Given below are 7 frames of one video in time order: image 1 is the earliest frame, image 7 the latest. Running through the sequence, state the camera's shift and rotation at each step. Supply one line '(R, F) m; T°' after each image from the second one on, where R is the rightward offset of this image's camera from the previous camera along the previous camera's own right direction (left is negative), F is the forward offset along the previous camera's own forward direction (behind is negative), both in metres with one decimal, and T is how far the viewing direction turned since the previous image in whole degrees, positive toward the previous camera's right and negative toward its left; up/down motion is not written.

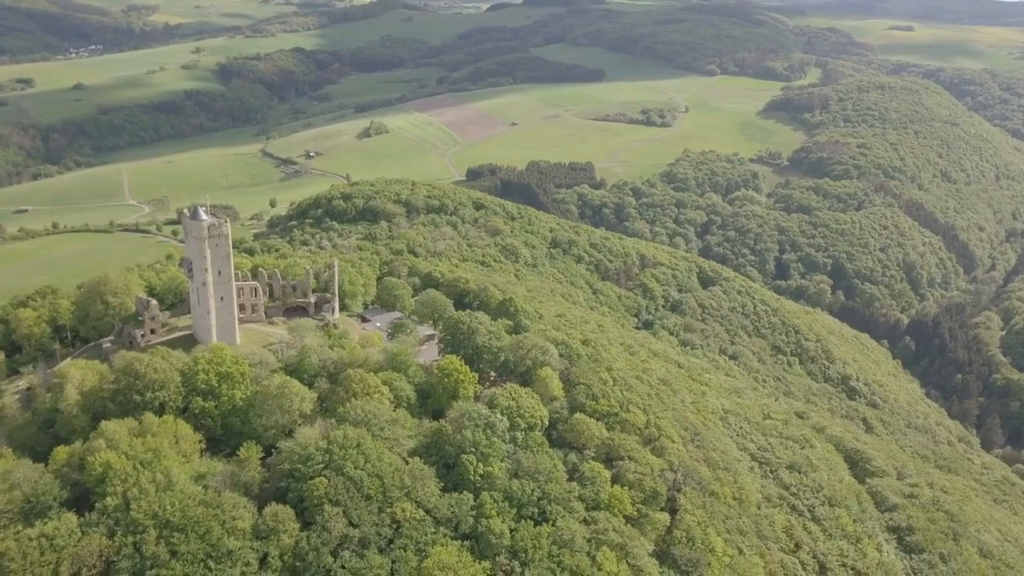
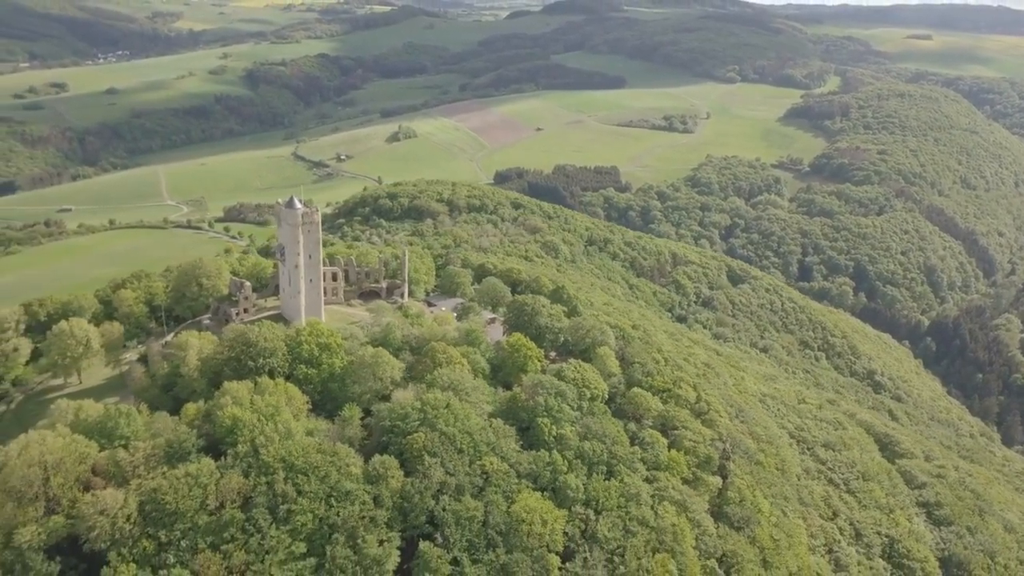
(-3.6, -4.7) m; -1°
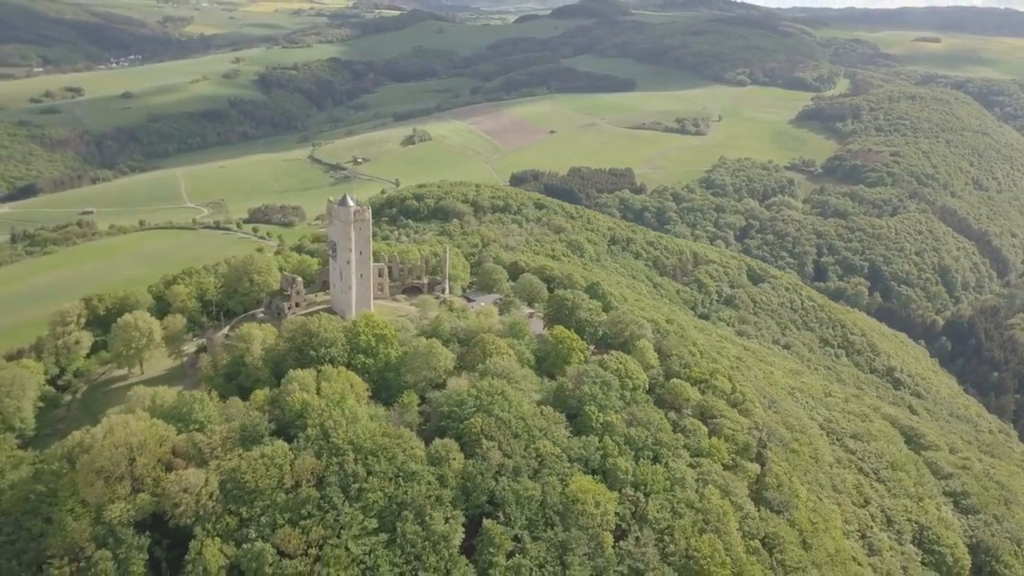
(-2.7, -2.1) m; 0°
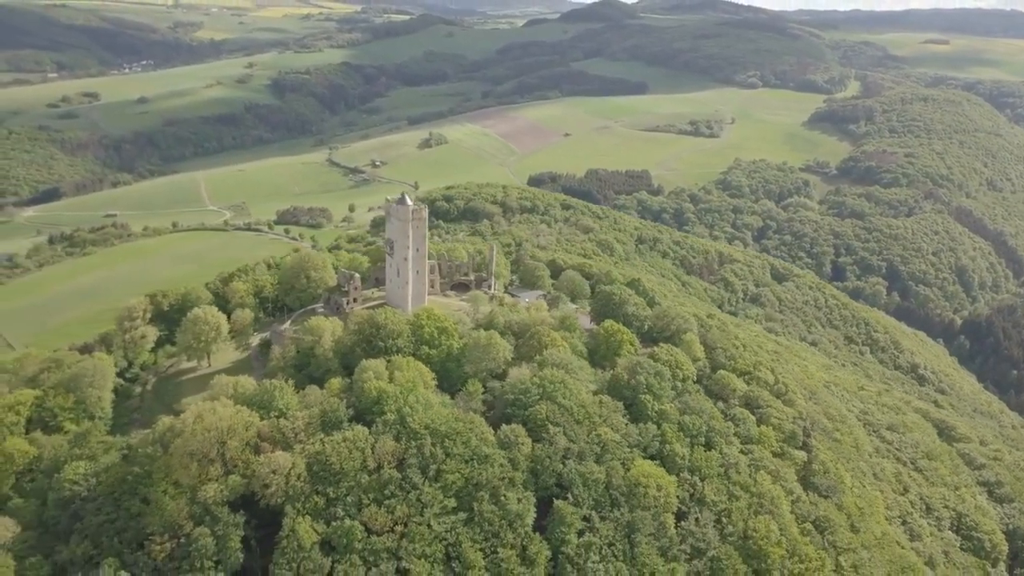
(-3.5, -2.1) m; 0°
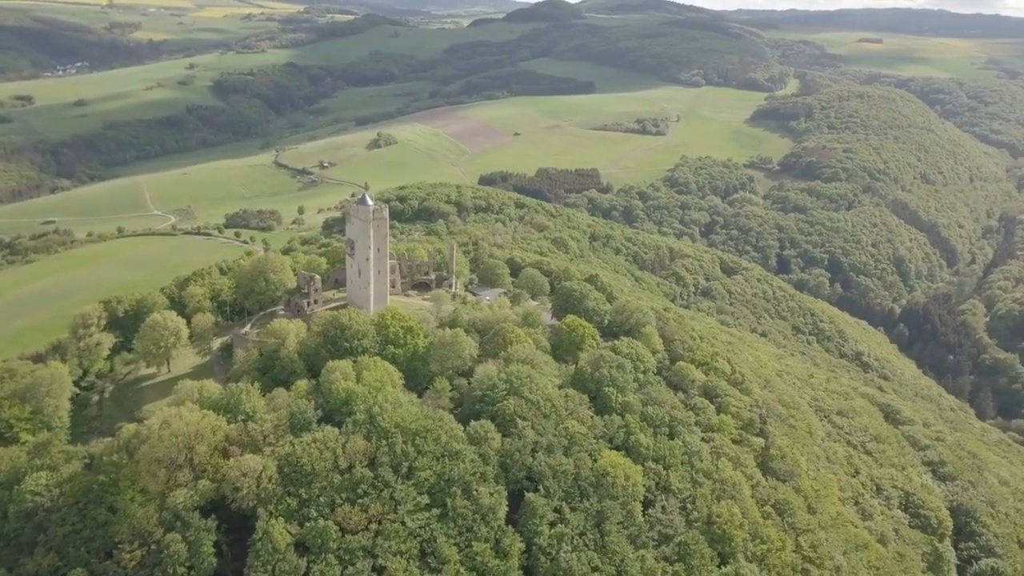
(-0.9, -0.7) m; +4°
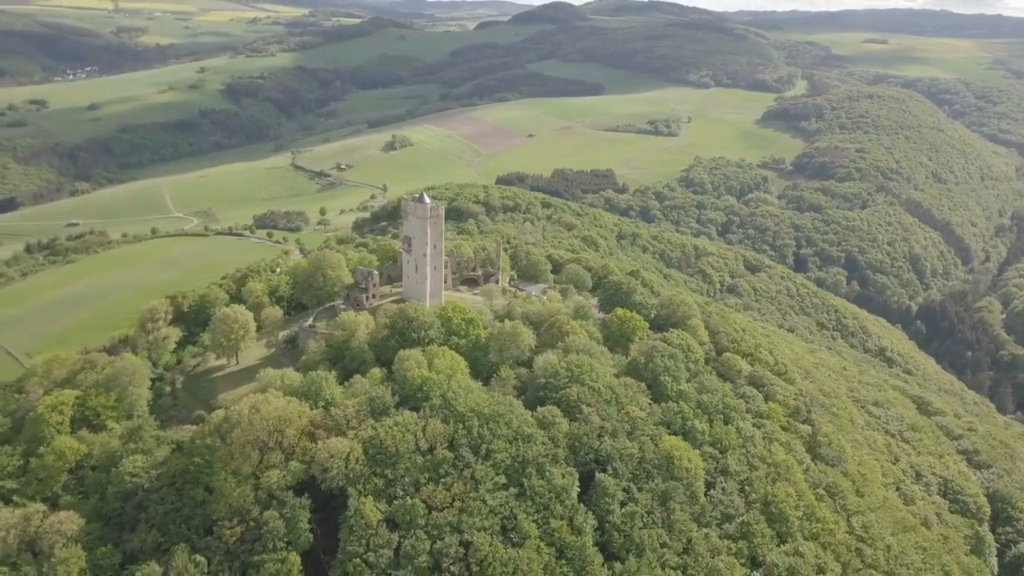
(-3.9, -2.2) m; 0°
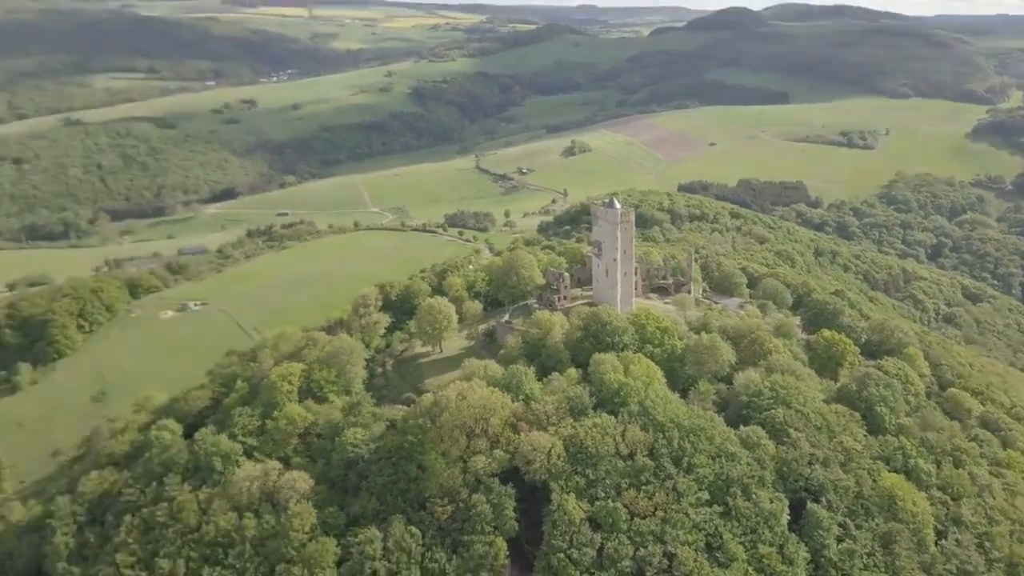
(-2.7, -0.9) m; -12°
